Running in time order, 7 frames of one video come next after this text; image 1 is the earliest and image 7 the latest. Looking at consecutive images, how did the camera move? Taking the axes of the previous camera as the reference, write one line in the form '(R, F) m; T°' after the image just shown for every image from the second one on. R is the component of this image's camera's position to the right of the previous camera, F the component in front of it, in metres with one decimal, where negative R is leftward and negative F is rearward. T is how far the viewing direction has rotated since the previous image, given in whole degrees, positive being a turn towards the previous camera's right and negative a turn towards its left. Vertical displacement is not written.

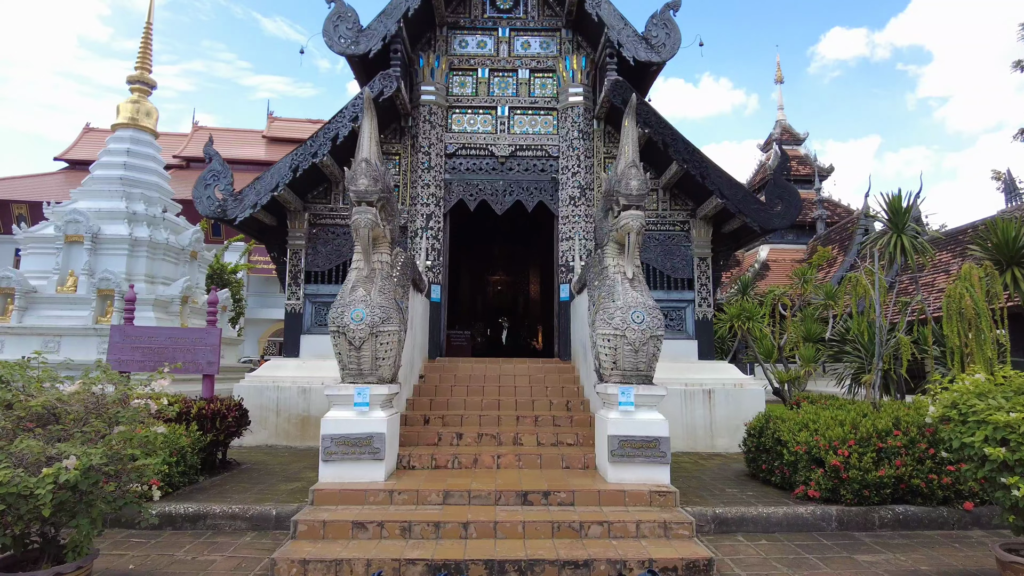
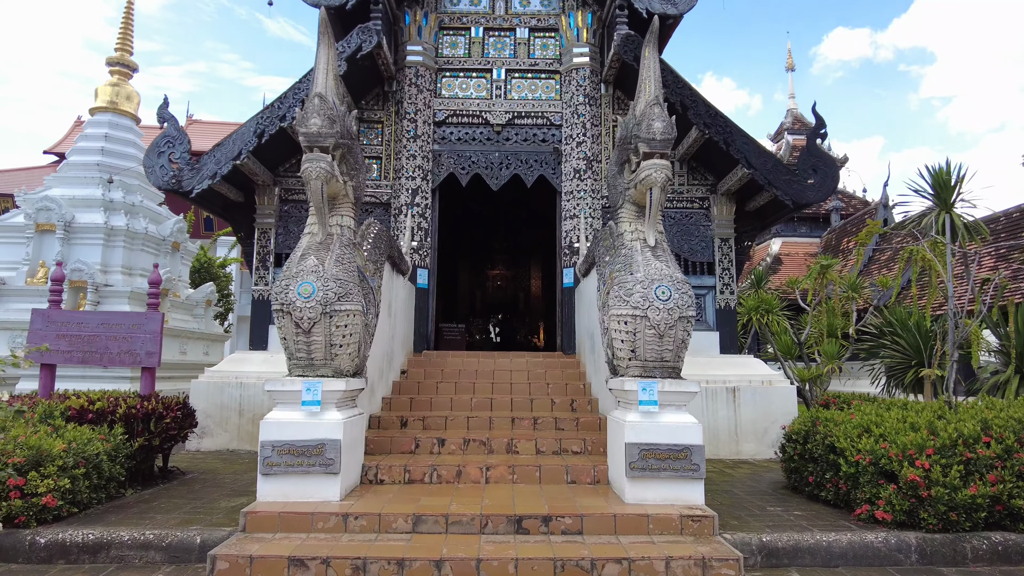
(+0.1, +0.9) m; 0°
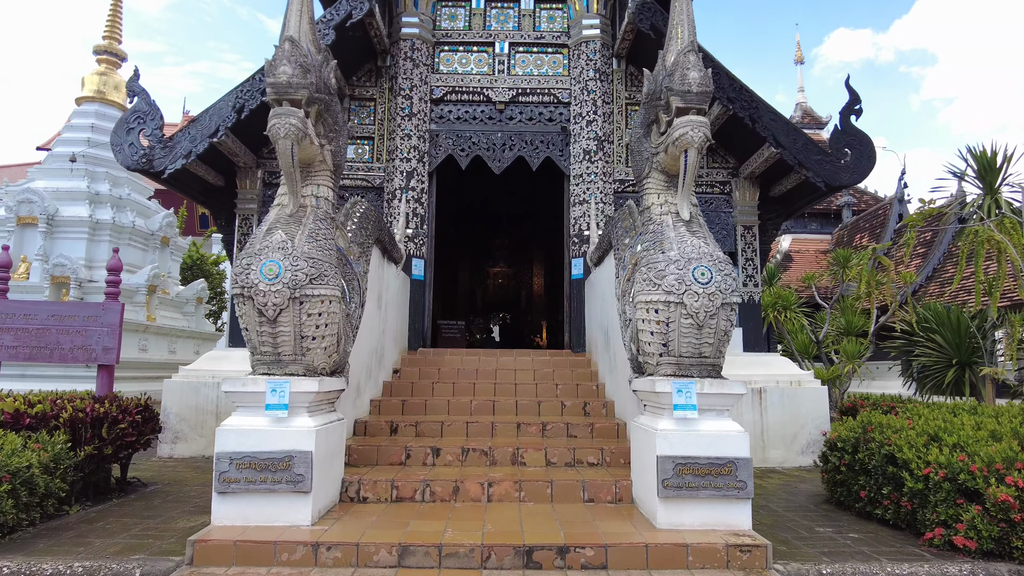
(0.0, +0.6) m; 0°
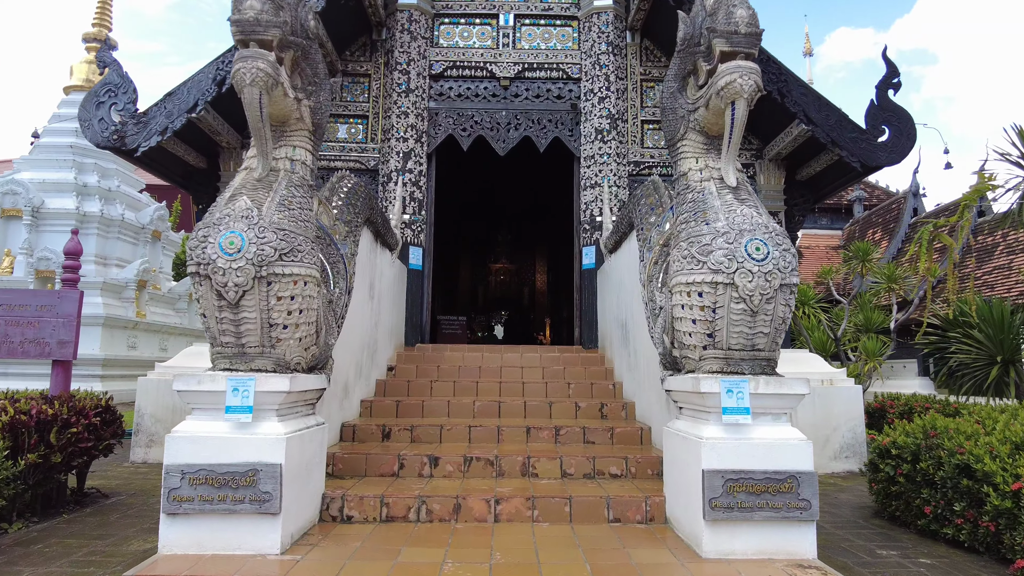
(0.0, +0.5) m; 0°
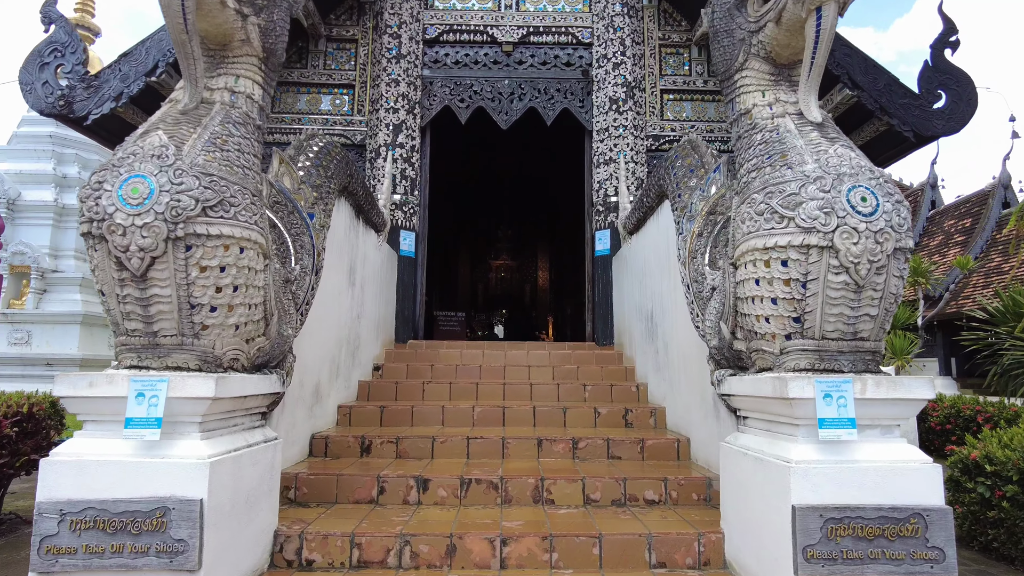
(0.0, +0.7) m; 0°
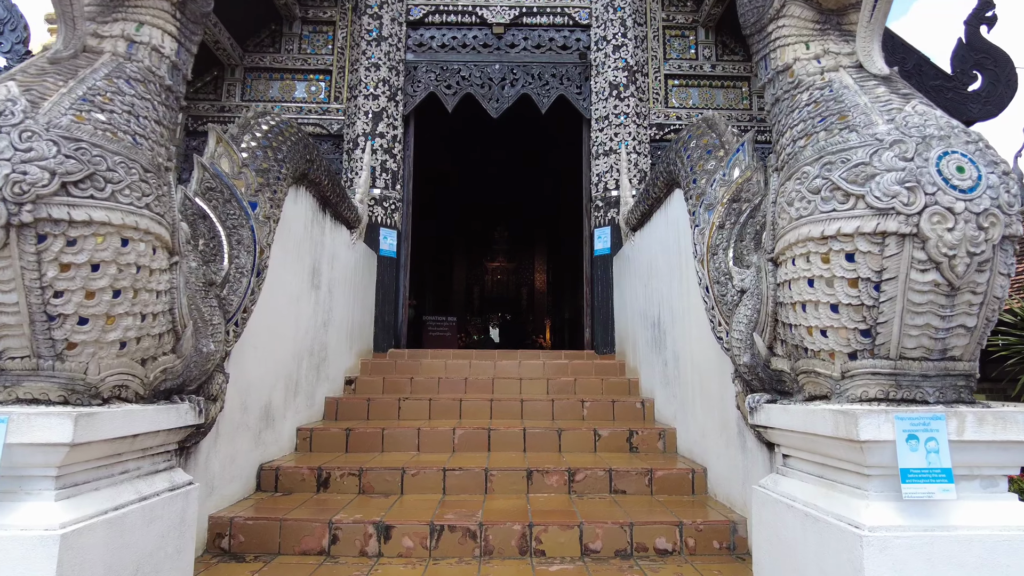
(+0.1, +0.5) m; 0°
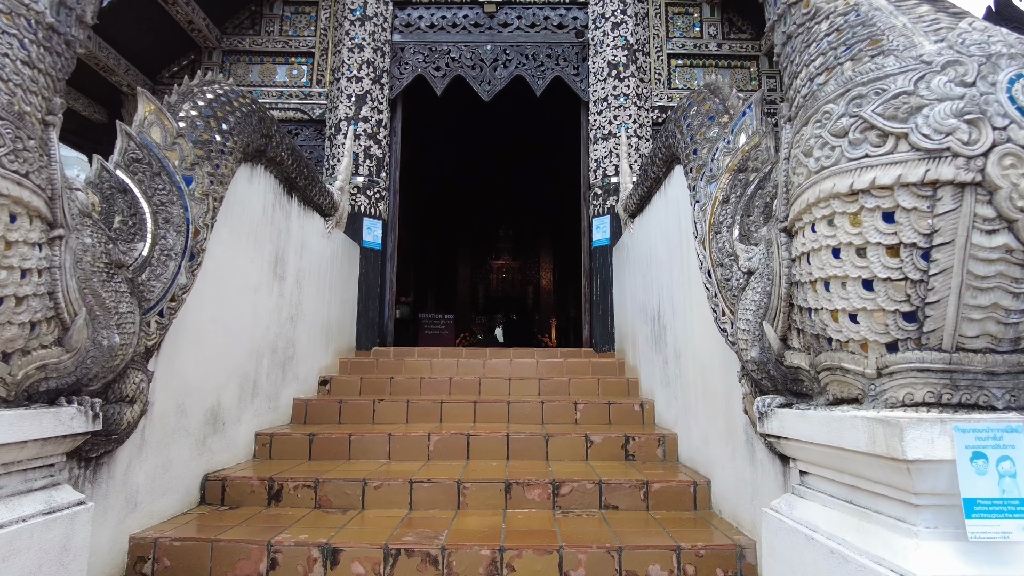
(+0.1, +0.3) m; -1°
